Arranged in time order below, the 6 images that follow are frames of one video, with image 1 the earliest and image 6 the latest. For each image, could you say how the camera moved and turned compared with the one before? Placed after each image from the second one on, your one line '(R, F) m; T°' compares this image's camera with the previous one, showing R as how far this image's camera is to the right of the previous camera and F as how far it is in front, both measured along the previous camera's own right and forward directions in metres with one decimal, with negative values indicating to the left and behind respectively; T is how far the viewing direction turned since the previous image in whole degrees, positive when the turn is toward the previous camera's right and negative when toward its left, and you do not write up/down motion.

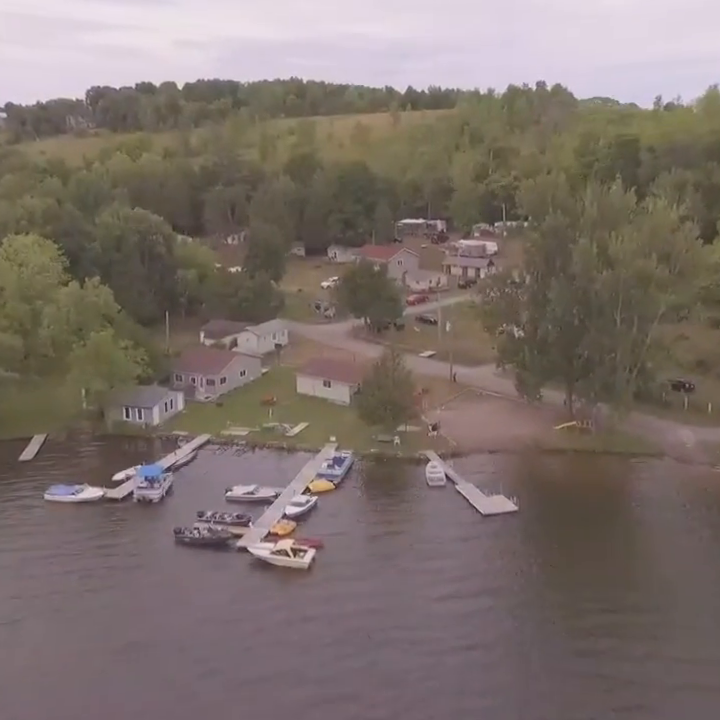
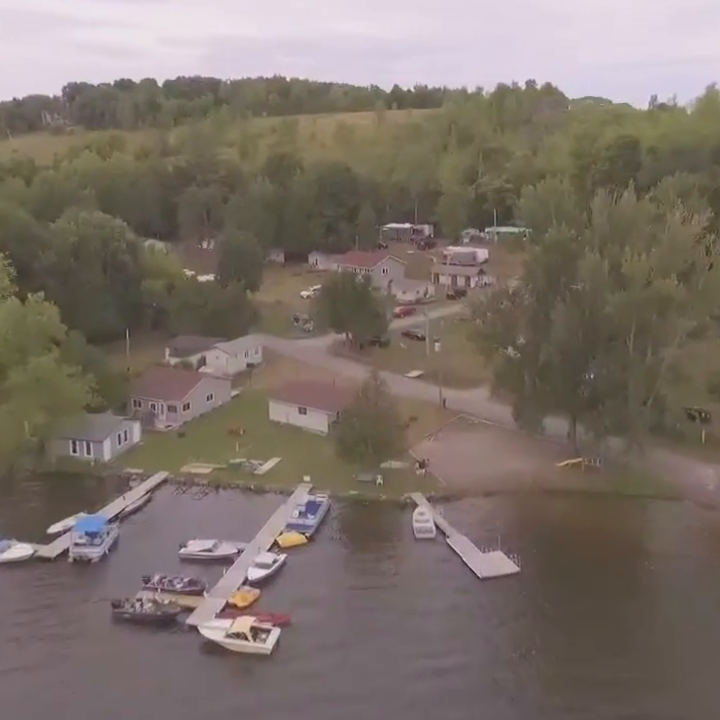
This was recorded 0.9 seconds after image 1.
(+0.3, +4.6) m; +1°
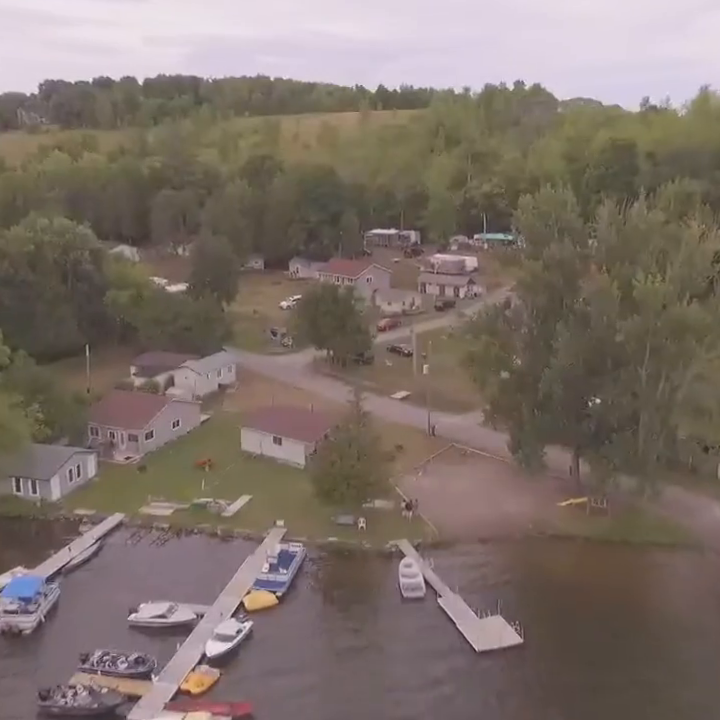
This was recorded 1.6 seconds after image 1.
(+0.2, +3.7) m; +1°
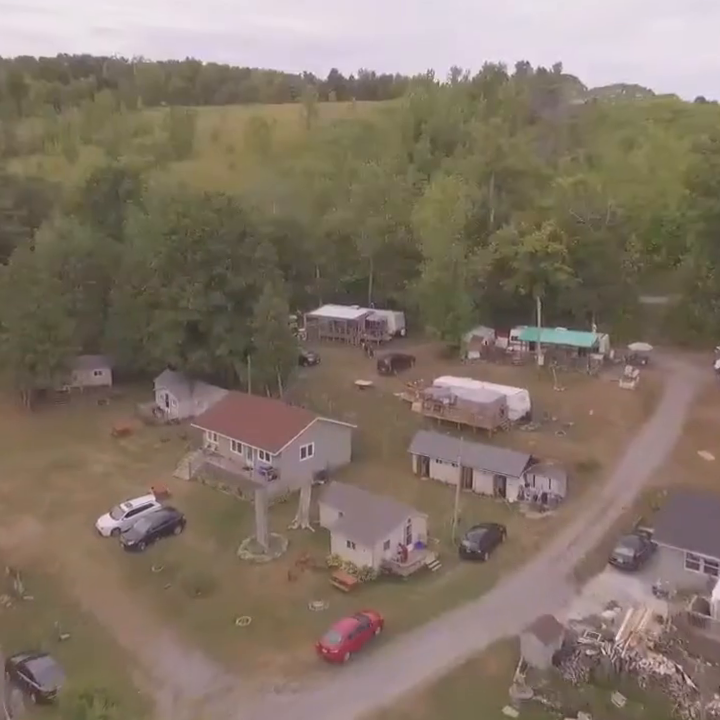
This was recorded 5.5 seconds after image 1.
(+1.1, +36.3) m; +3°
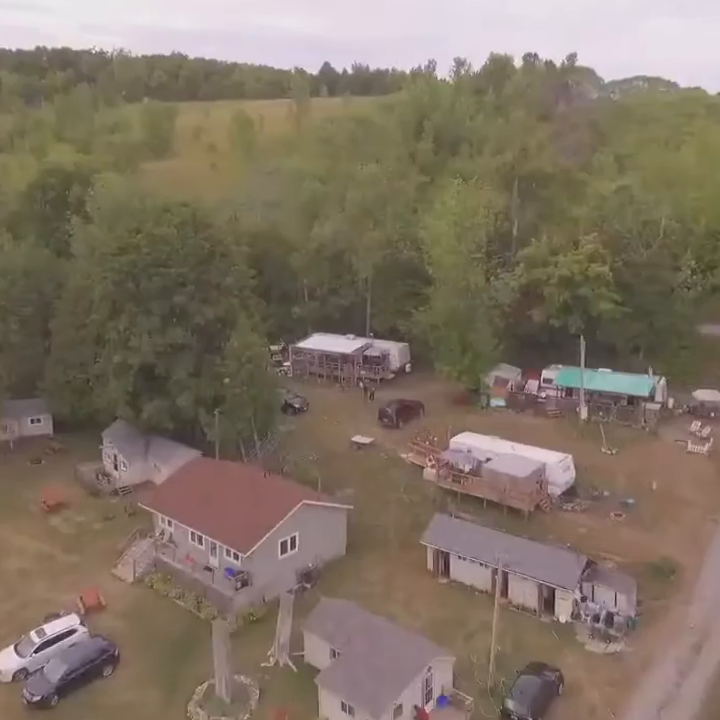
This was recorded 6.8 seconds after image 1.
(-0.2, +7.5) m; +1°
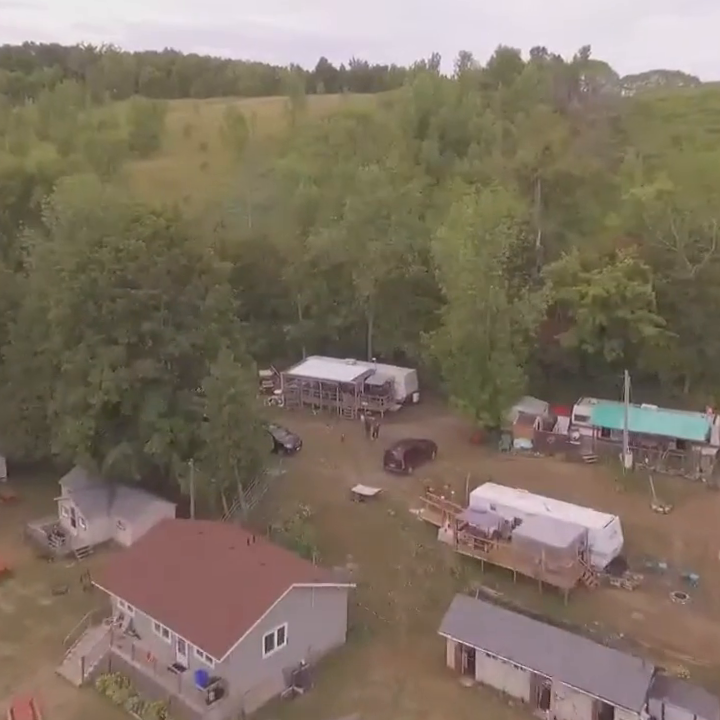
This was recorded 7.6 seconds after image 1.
(-0.2, +4.6) m; 0°
